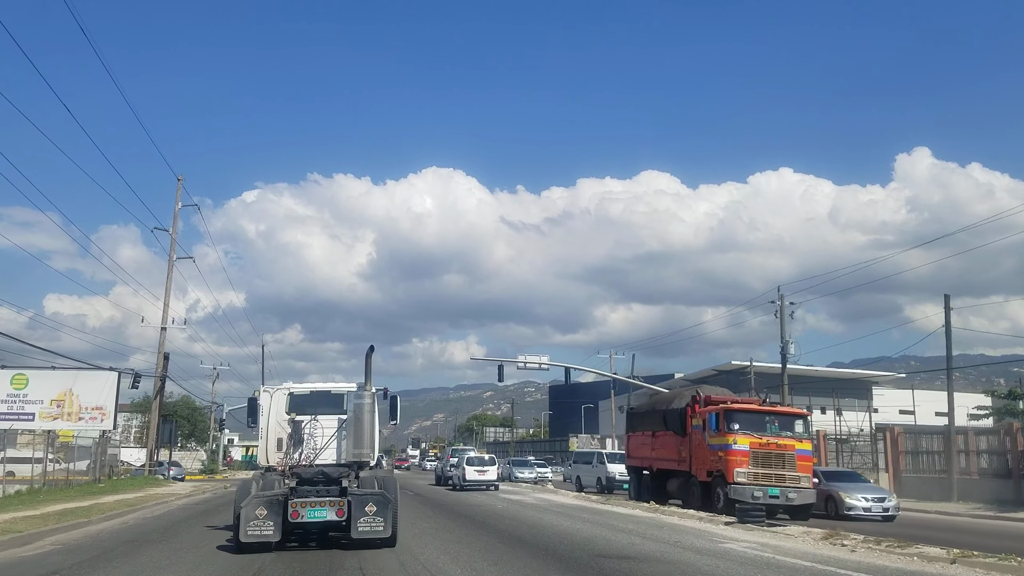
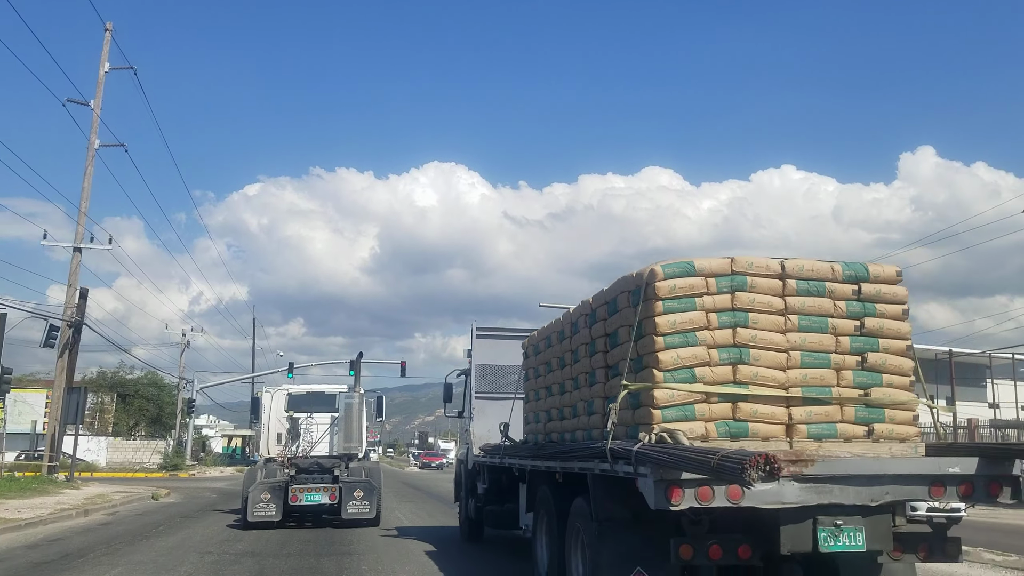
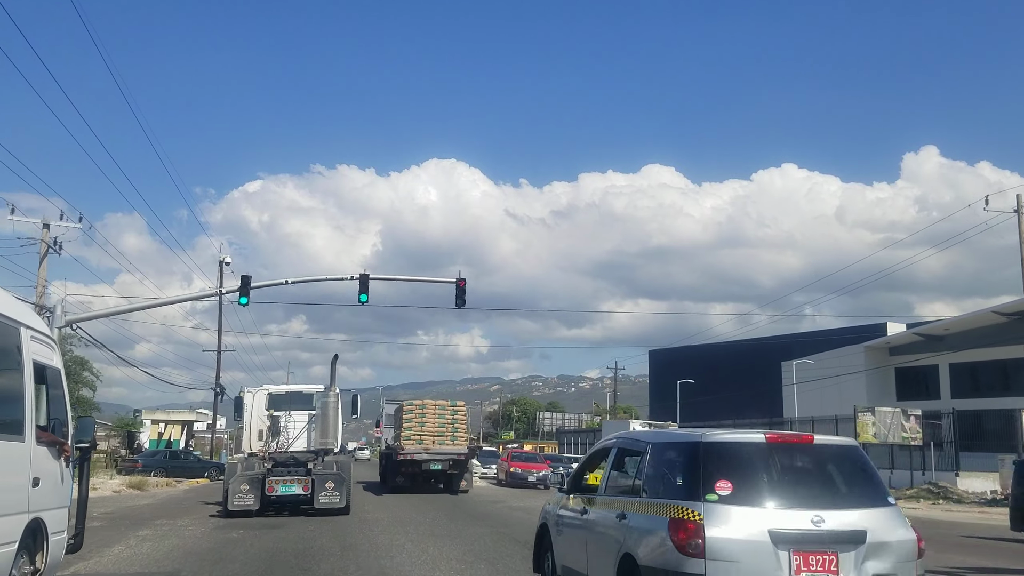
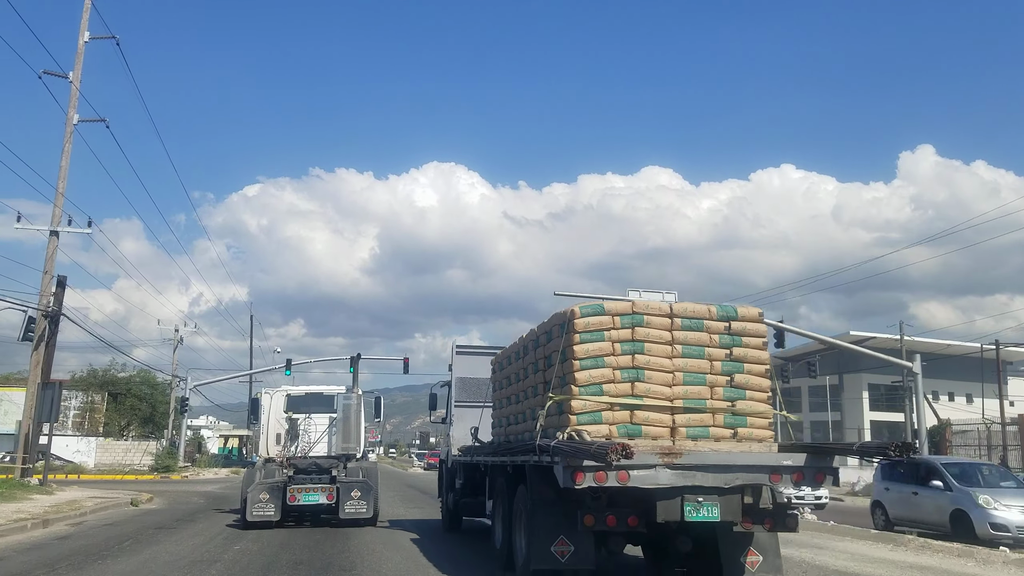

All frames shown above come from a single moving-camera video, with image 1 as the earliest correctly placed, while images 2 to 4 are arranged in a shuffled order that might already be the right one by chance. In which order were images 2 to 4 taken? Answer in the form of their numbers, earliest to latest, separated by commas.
2, 4, 3
